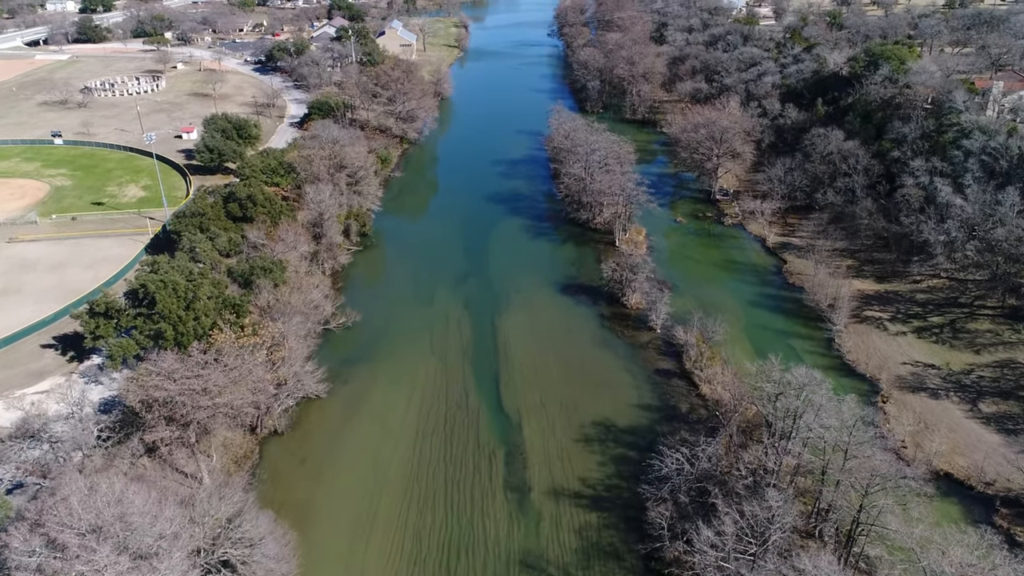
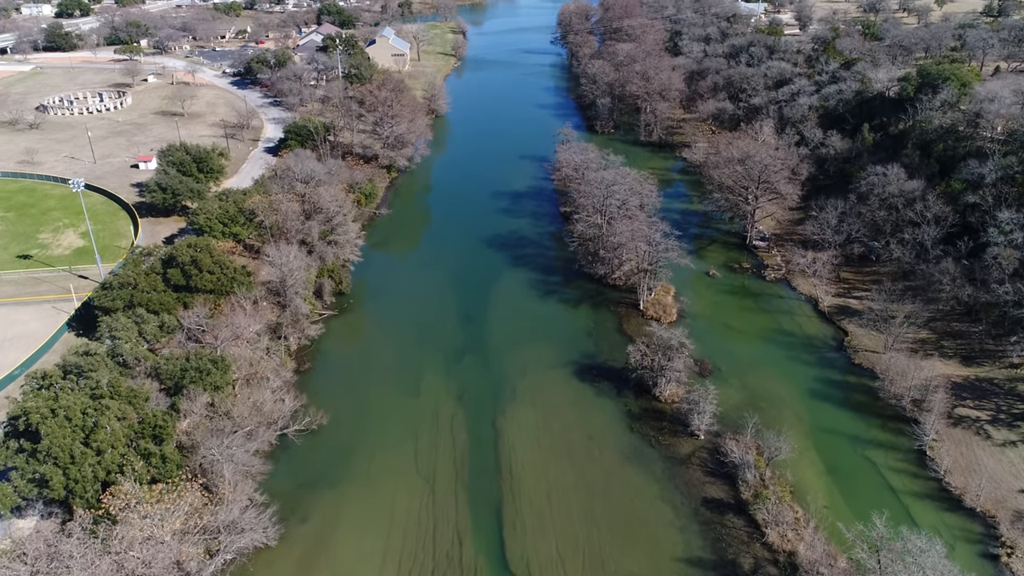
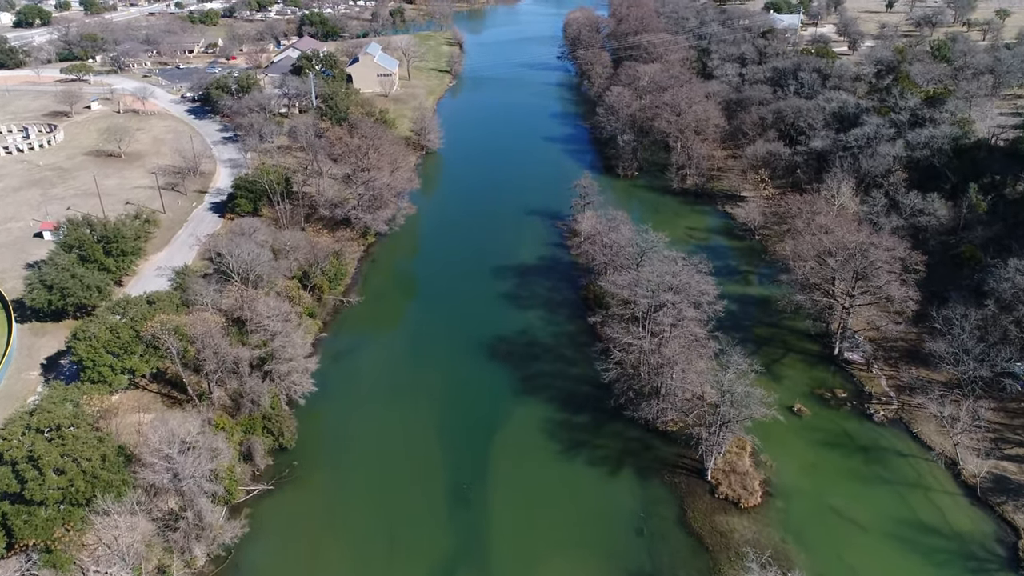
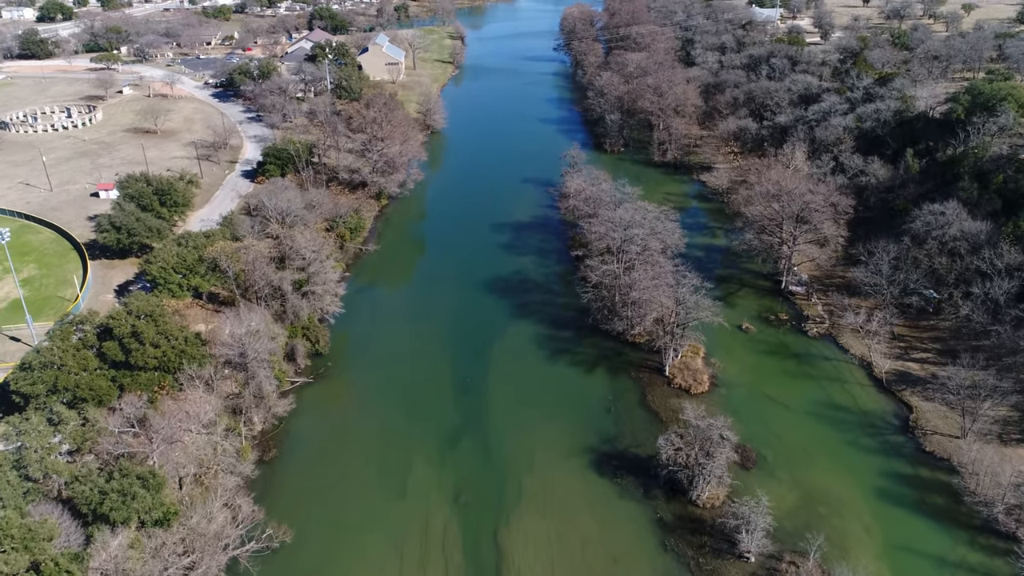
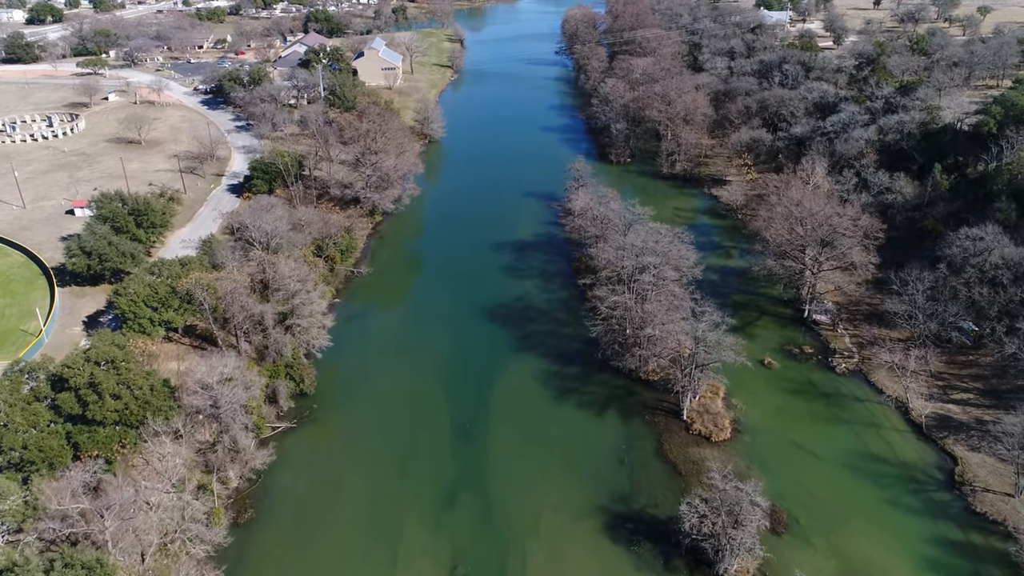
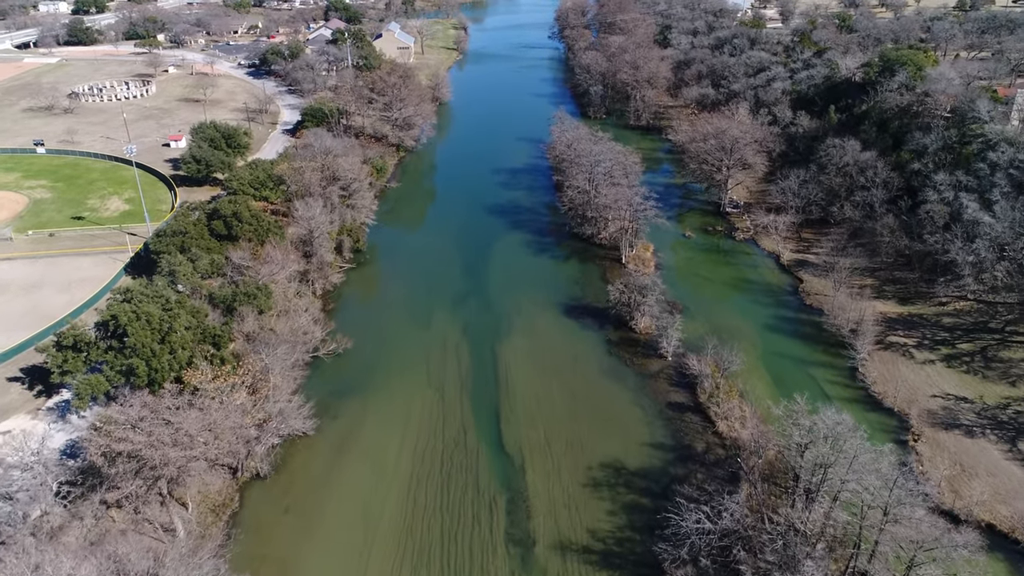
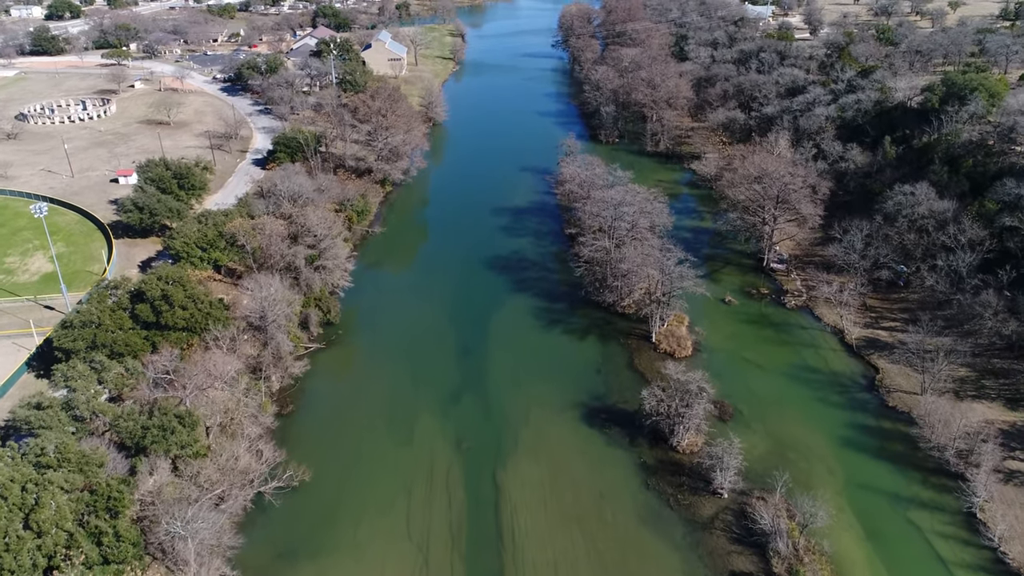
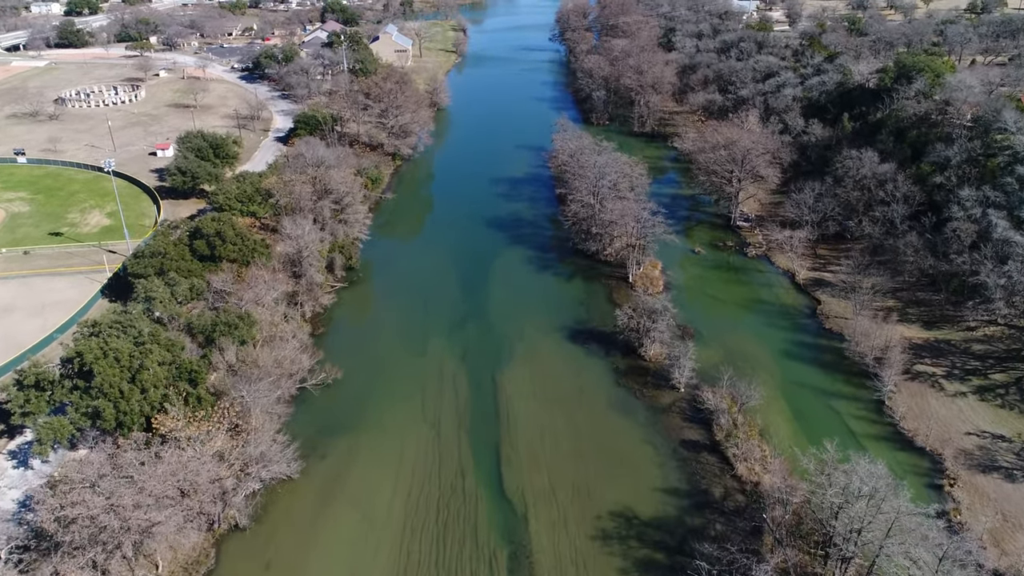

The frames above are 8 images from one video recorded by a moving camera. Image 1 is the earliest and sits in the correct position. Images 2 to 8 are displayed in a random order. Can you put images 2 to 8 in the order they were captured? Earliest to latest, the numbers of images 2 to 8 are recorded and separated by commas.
6, 8, 2, 7, 4, 5, 3
